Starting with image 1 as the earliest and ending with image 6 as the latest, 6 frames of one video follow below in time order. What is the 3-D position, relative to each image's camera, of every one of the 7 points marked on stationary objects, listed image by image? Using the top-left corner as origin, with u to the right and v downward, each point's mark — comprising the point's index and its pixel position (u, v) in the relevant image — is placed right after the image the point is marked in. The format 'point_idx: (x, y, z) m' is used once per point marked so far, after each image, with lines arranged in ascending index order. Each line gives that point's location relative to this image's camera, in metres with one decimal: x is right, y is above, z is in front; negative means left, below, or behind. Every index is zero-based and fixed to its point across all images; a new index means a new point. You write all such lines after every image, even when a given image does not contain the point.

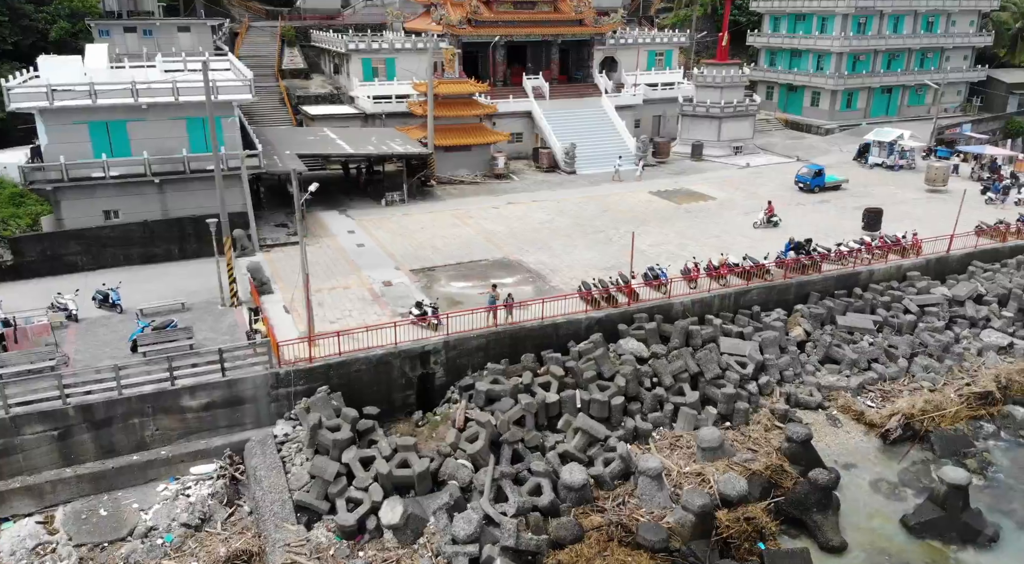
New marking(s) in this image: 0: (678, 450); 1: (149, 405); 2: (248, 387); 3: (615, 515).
0: (+4.1, -4.2, +19.2) m
1: (-8.5, -2.9, +17.9) m
2: (-6.5, -2.6, +18.7) m
3: (+2.2, -5.1, +16.6) m
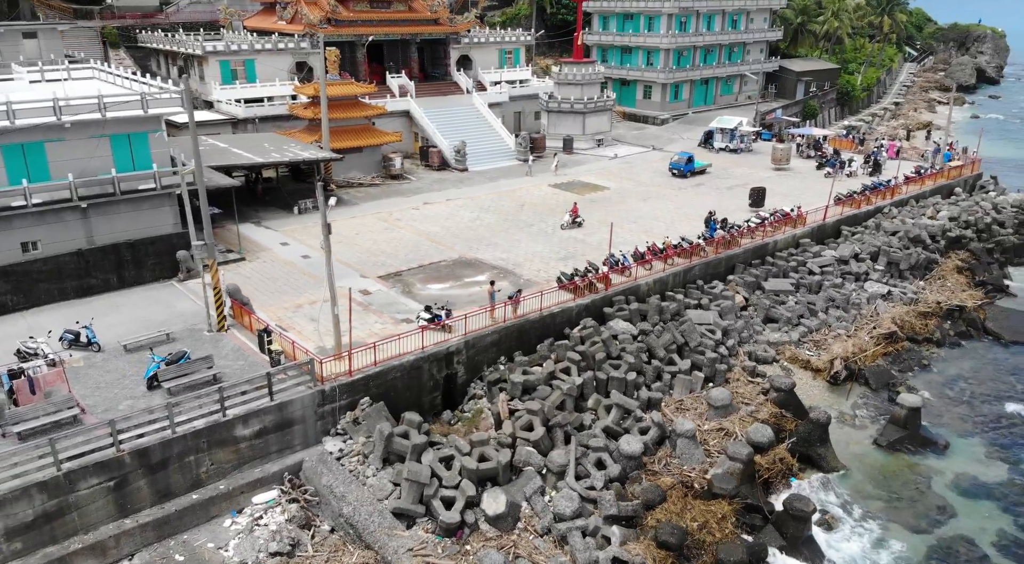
0: (+5.0, -3.7, +21.7) m
1: (-6.9, -3.6, +17.1) m
2: (-5.2, -3.1, +18.4) m
3: (+3.9, -4.7, +18.7) m
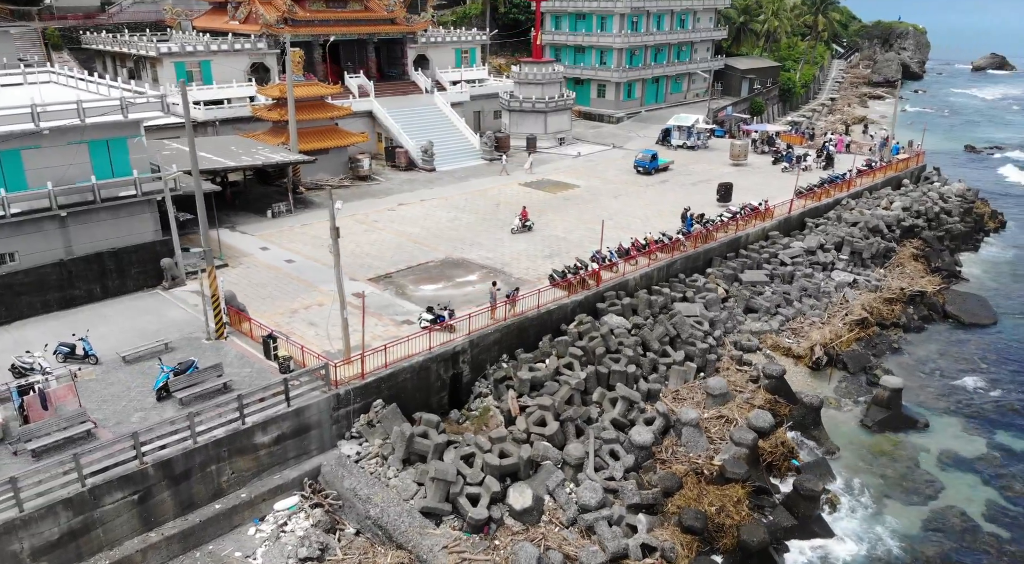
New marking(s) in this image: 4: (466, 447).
0: (+5.2, -3.5, +22.5) m
1: (-6.4, -3.7, +17.0) m
2: (-4.8, -3.2, +18.4) m
3: (+4.4, -4.6, +19.4) m
4: (-1.1, -4.0, +18.4) m
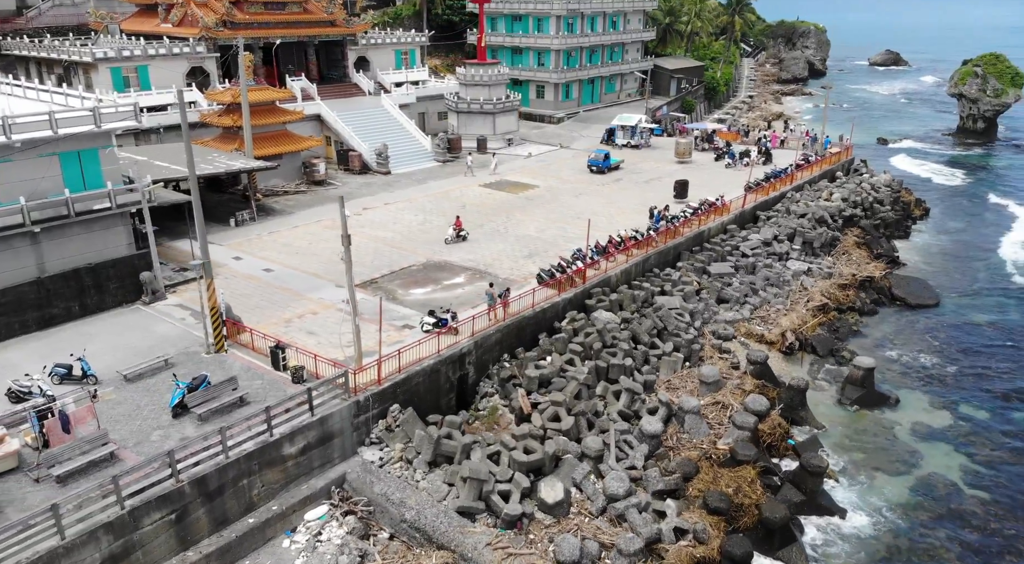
0: (+5.2, -3.3, +23.5) m
1: (-5.7, -4.0, +16.8) m
2: (-4.2, -3.4, +18.4) m
3: (+4.8, -4.4, +20.4) m
4: (-0.5, -4.1, +18.8) m
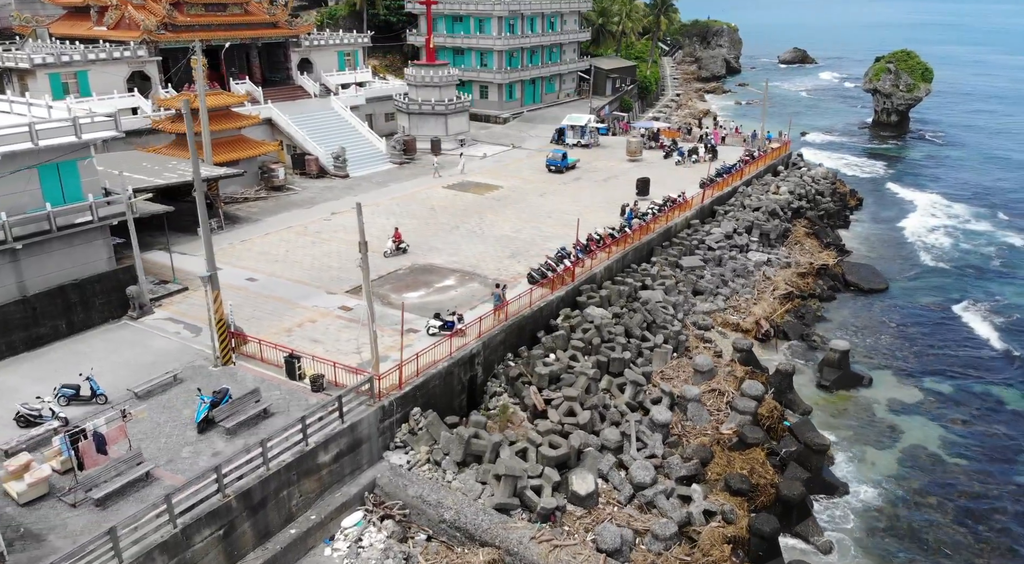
0: (+5.3, -3.1, +24.5) m
1: (-4.8, -4.2, +16.8) m
2: (-3.6, -3.5, +18.5) m
3: (+5.3, -4.3, +21.4) m
4: (+0.1, -4.1, +19.3) m
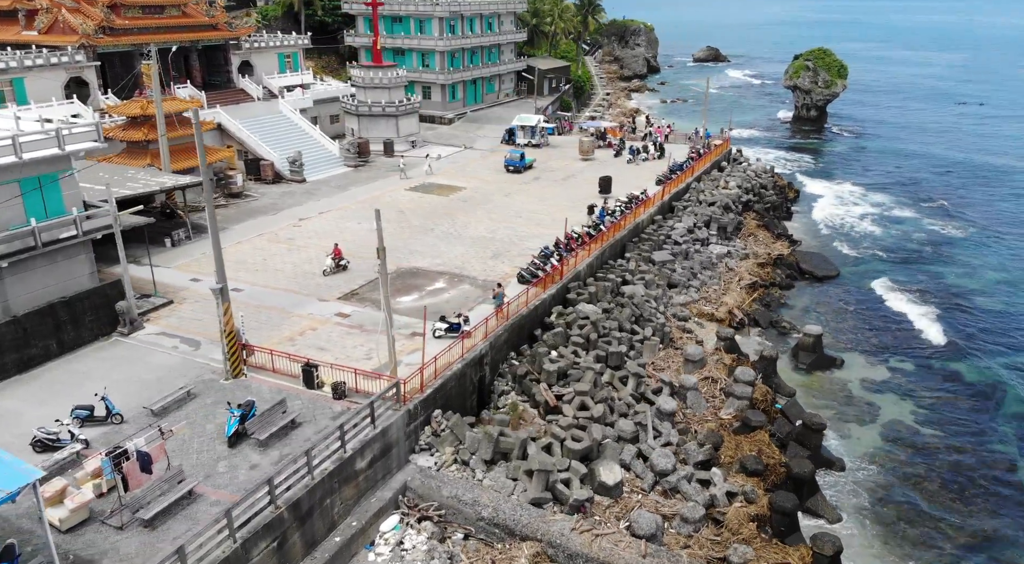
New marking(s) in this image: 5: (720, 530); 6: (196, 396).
0: (+5.3, -3.0, +25.6) m
1: (-3.9, -4.4, +16.8) m
2: (-2.9, -3.7, +18.7) m
3: (+5.6, -4.1, +22.5) m
4: (+0.7, -4.1, +19.8) m
5: (+4.9, -5.9, +18.1) m
6: (-8.1, -2.9, +19.7) m
